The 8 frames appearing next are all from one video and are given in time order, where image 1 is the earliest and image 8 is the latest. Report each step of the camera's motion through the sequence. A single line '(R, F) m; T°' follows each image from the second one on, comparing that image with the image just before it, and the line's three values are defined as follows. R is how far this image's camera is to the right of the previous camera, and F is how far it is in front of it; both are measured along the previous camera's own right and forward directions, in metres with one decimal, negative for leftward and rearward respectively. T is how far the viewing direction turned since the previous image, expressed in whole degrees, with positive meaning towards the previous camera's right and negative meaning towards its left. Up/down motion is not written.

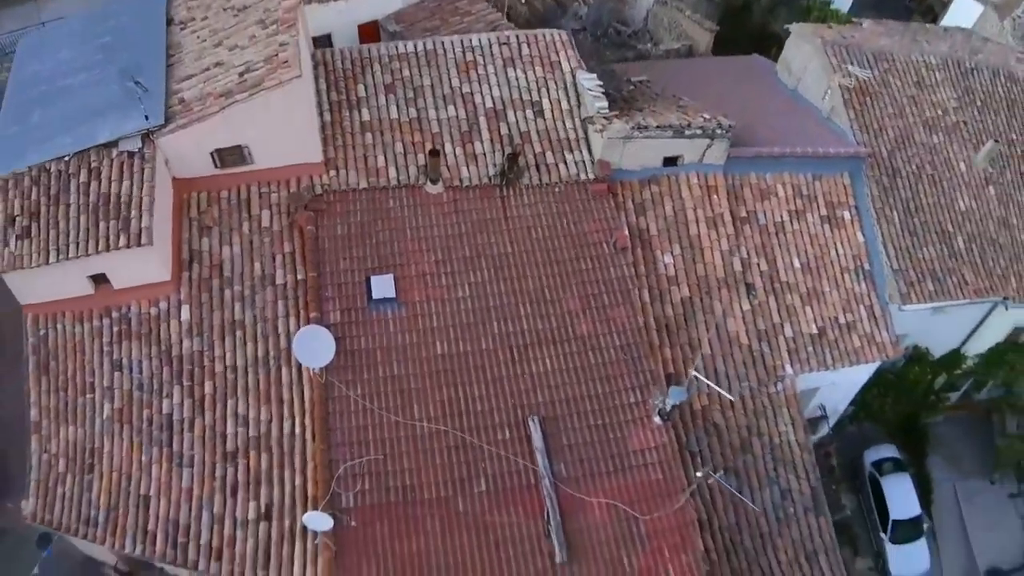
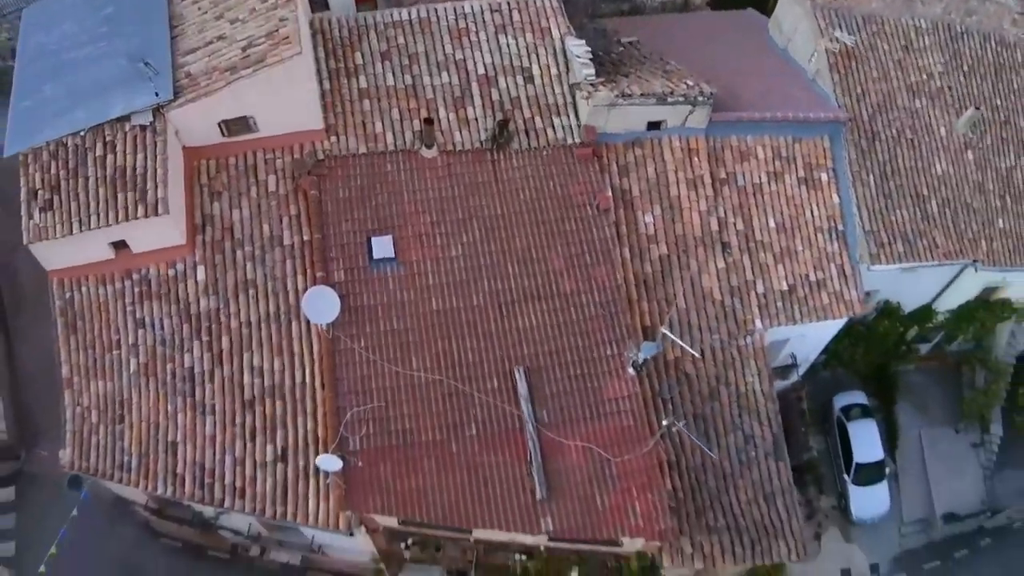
(+0.3, -0.7) m; -1°
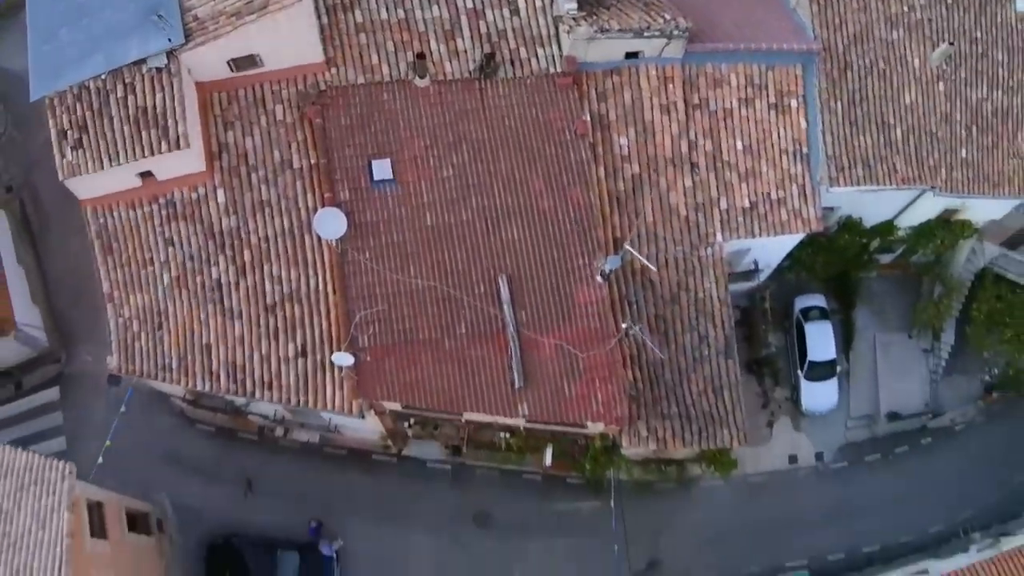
(+0.4, -1.3) m; -1°
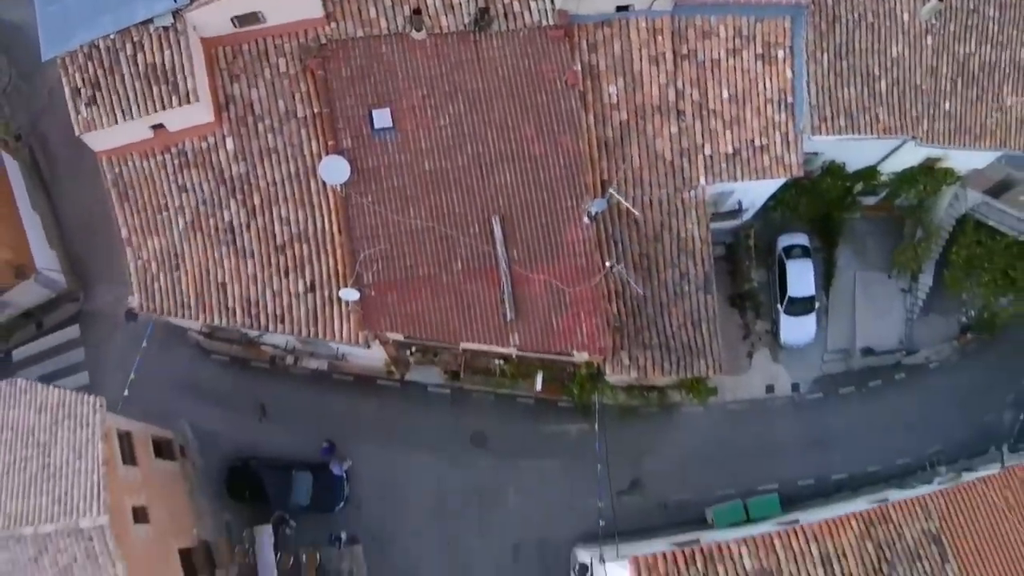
(+0.2, -0.8) m; -1°
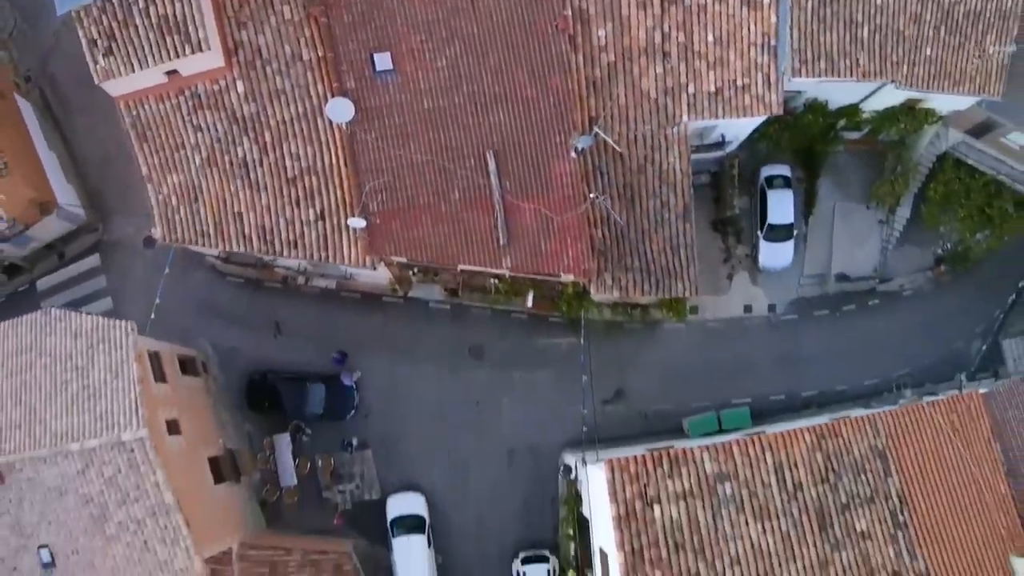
(+0.2, -1.1) m; 0°
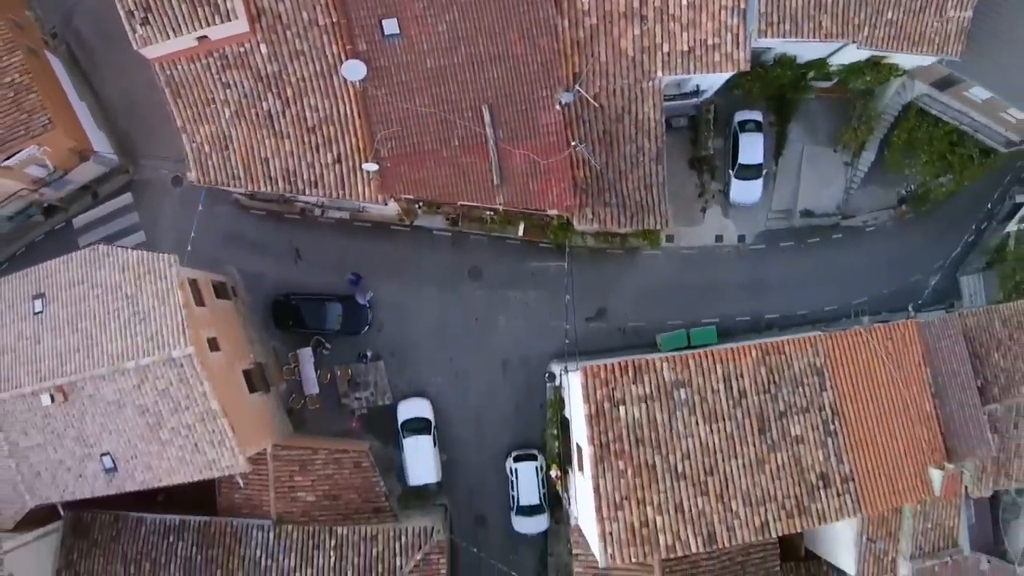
(+0.3, -2.1) m; 0°
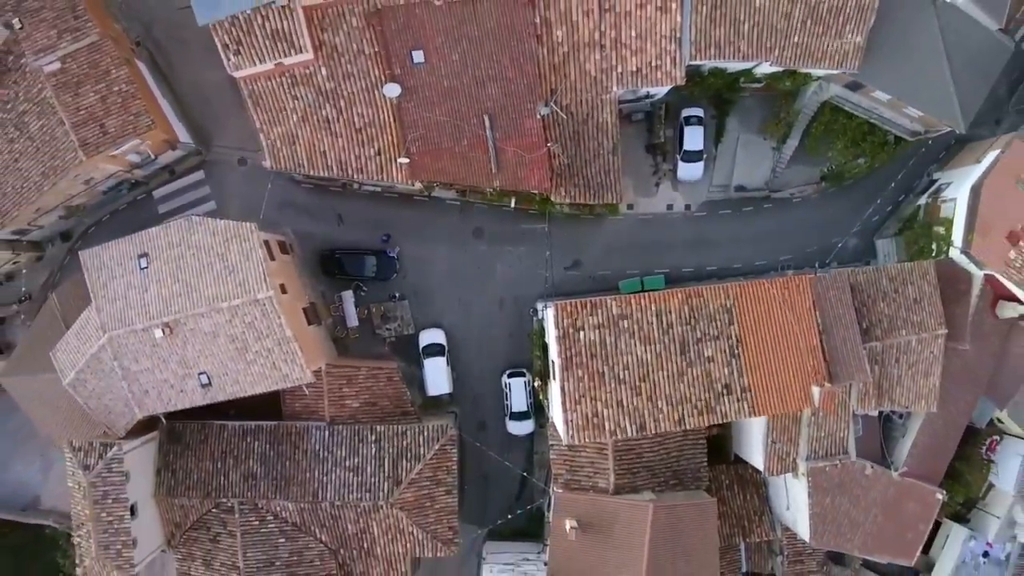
(+0.3, -5.9) m; 0°
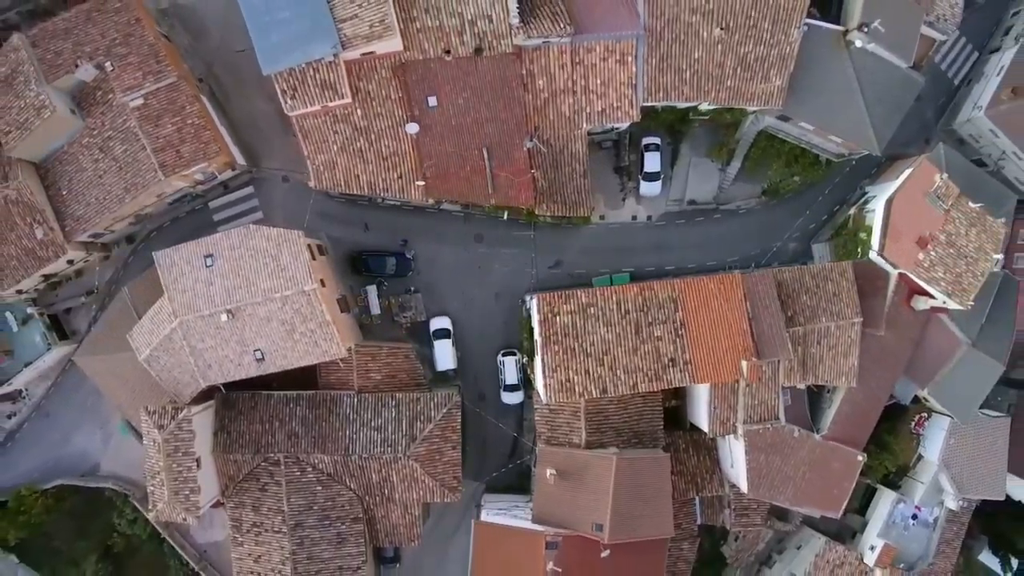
(+0.4, -6.1) m; 0°
